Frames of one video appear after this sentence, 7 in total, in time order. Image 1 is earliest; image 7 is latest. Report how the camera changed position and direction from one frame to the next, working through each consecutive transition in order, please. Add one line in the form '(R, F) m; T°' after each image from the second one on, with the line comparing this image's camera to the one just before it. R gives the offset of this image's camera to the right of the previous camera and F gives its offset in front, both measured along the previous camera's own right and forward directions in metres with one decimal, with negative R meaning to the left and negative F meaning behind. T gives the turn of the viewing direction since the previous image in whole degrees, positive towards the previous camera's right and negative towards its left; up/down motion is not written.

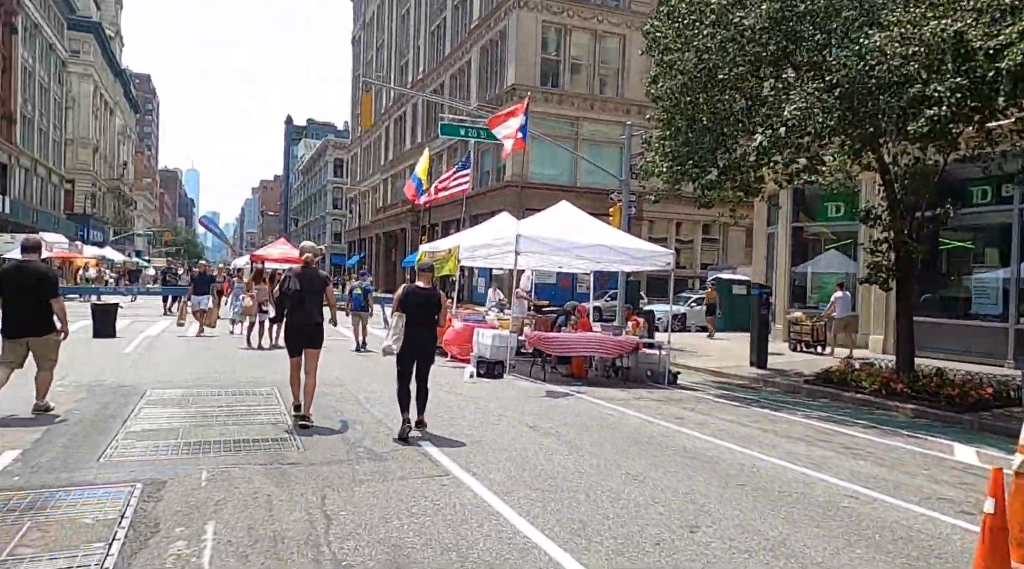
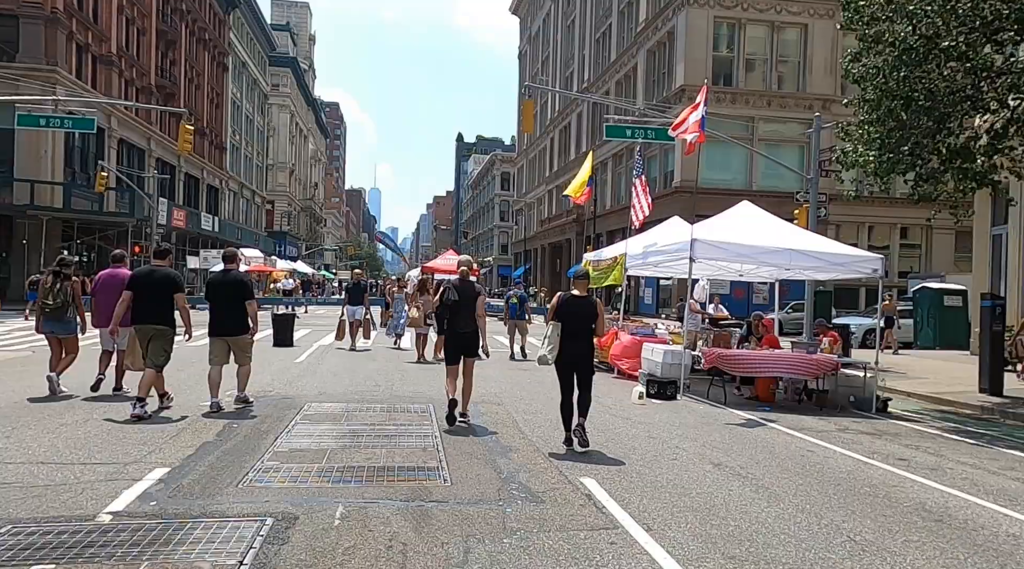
(-0.1, +1.1) m; -11°
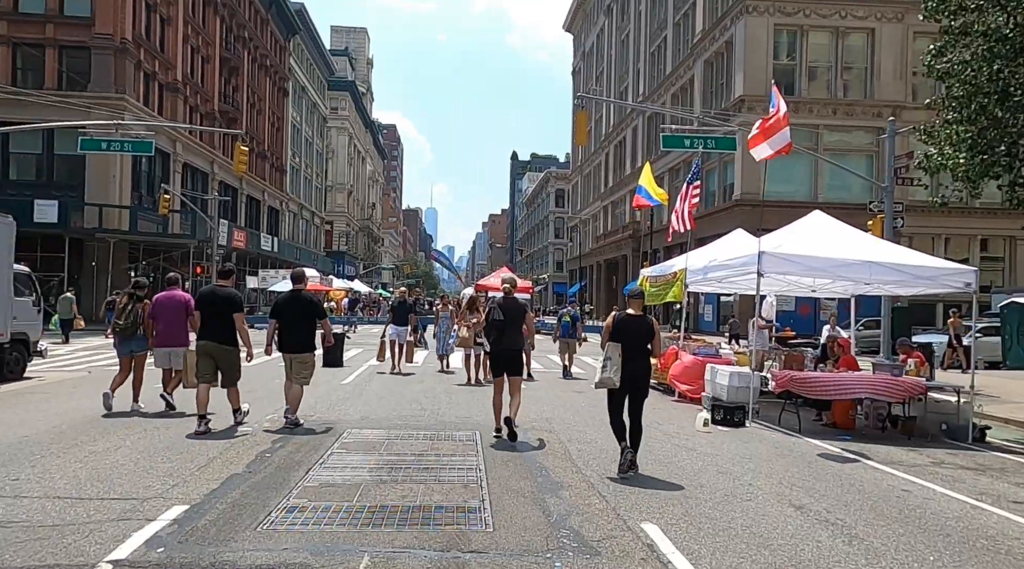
(0.0, +0.7) m; -4°
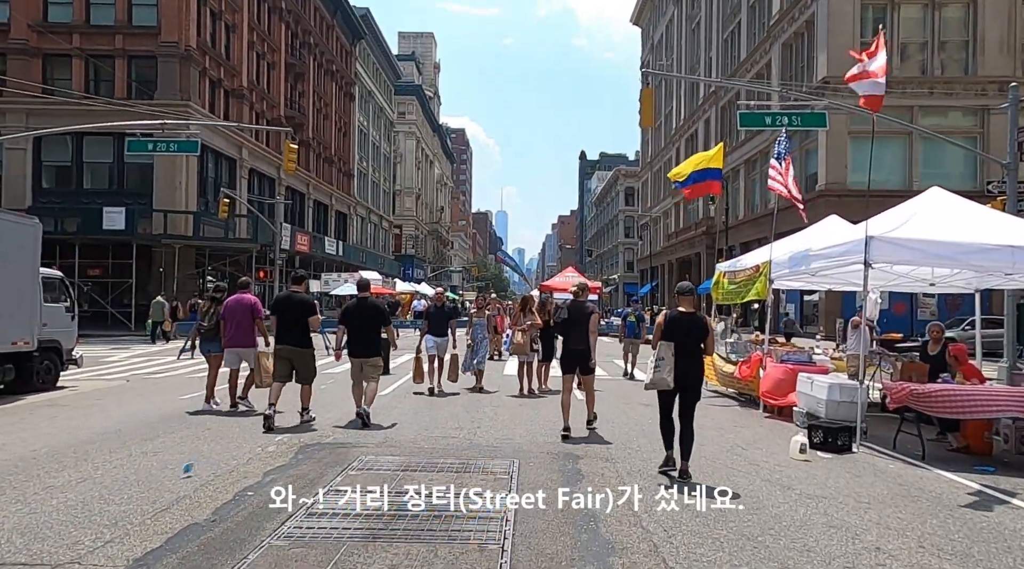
(+0.2, +1.8) m; -5°
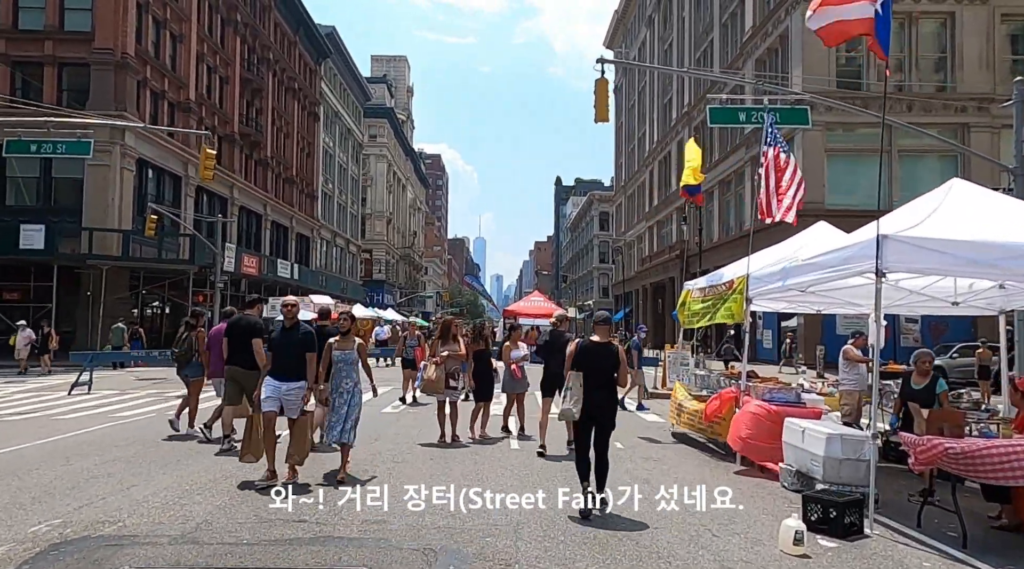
(+0.9, +2.9) m; +2°
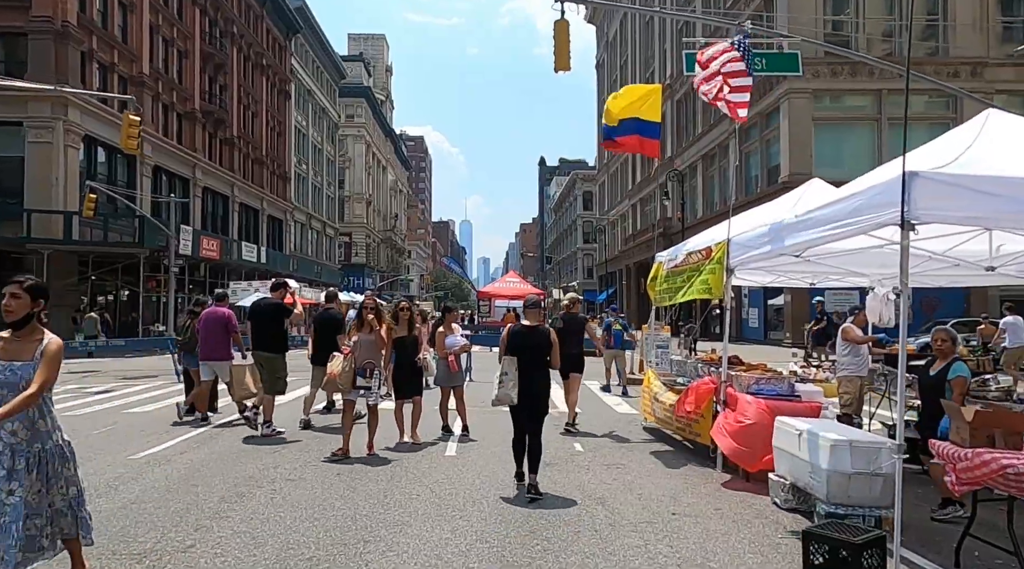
(+0.6, +2.1) m; +1°
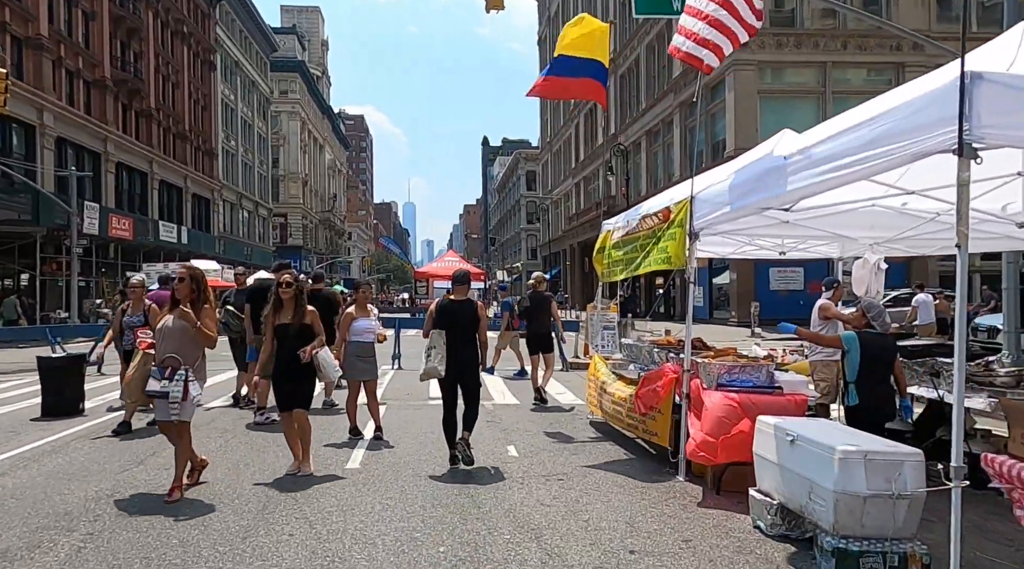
(+0.3, +1.9) m; +4°
